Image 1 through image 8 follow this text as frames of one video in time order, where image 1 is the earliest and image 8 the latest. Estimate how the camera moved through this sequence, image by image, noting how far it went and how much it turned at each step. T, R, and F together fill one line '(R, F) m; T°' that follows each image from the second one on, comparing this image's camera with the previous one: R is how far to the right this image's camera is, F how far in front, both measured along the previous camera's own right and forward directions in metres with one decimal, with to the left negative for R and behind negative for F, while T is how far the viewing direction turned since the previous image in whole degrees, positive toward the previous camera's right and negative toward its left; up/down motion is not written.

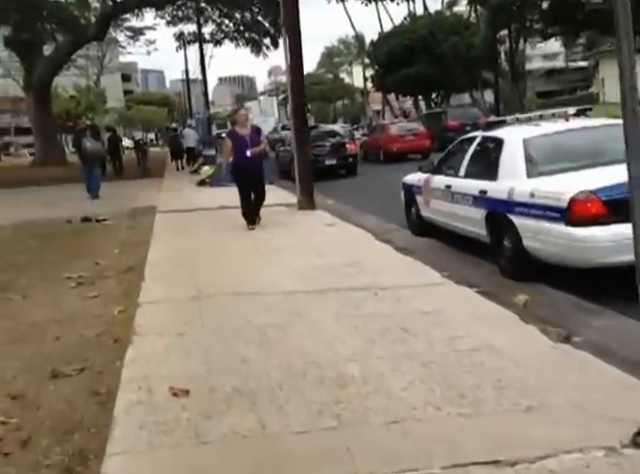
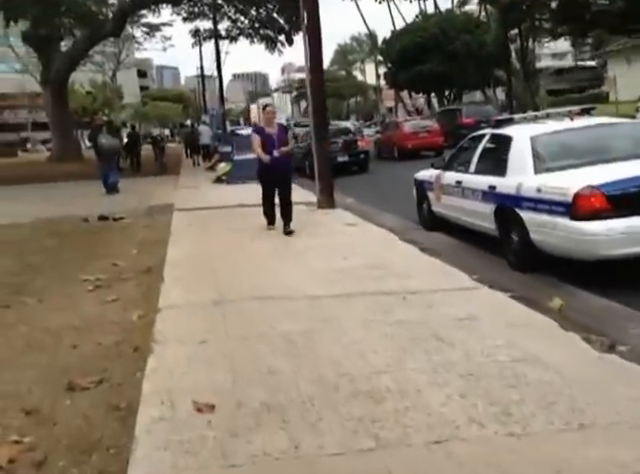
(-0.1, +0.3) m; -1°
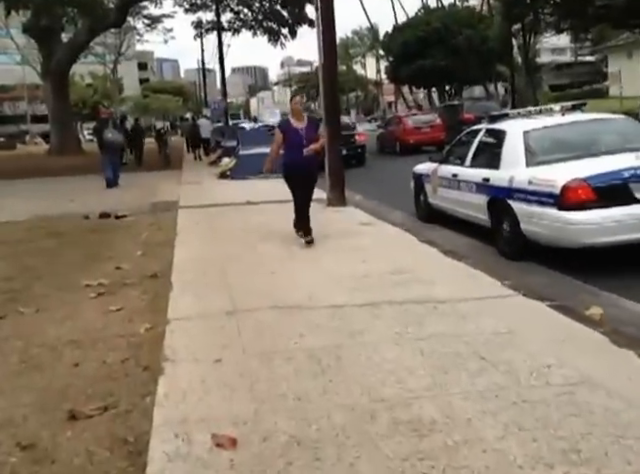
(-0.2, +0.5) m; 0°
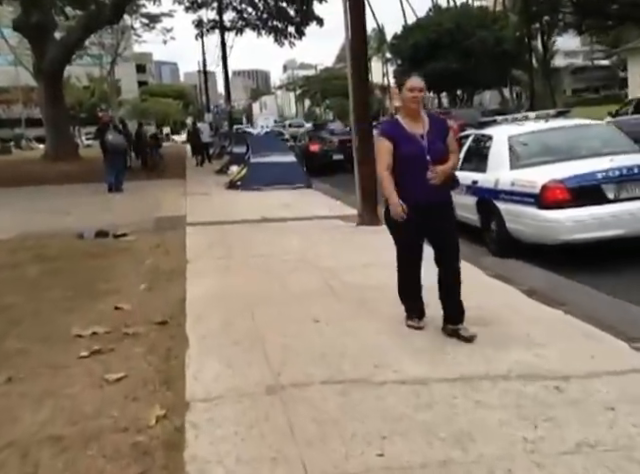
(-0.4, +1.6) m; 0°
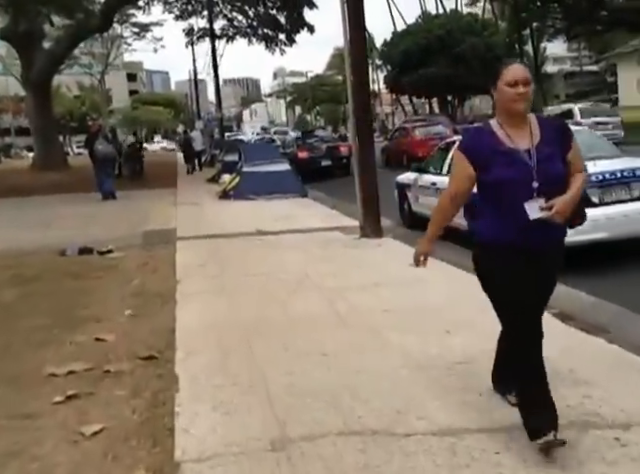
(-0.1, +0.7) m; +1°
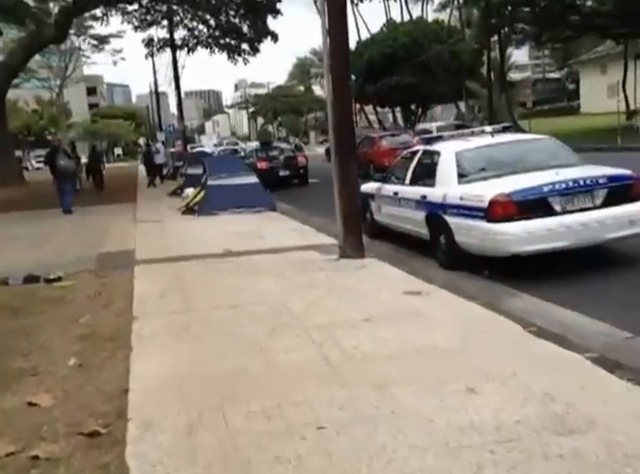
(-0.1, +1.1) m; +3°
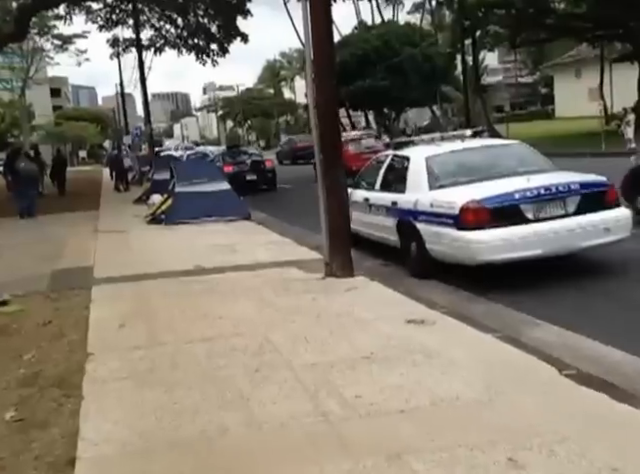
(-0.2, +1.0) m; +2°
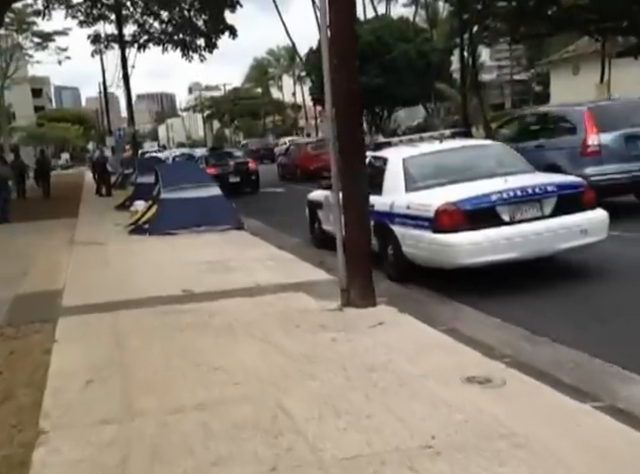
(-0.3, +1.5) m; +1°
